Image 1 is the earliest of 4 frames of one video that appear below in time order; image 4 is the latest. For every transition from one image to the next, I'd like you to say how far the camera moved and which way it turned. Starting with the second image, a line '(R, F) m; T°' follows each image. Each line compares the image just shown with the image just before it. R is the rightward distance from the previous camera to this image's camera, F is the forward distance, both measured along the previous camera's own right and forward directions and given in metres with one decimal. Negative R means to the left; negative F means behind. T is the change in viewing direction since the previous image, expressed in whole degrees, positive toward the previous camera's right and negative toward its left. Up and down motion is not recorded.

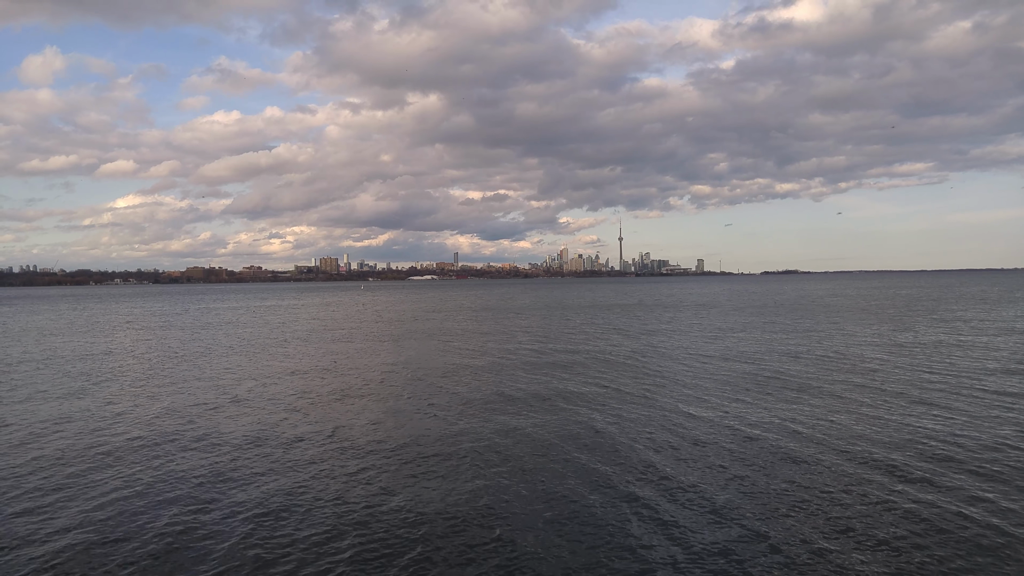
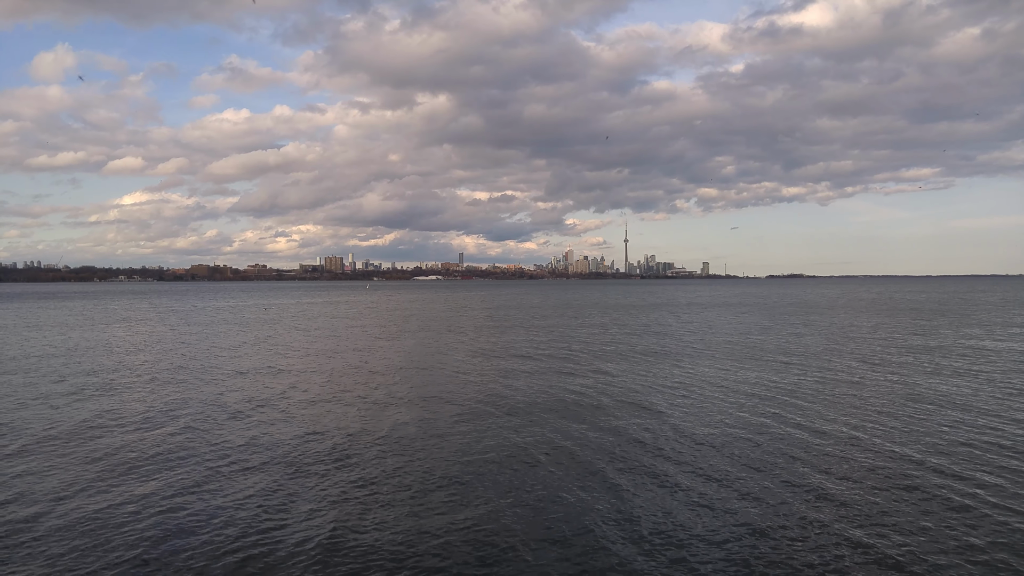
(-3.9, -1.3) m; 0°
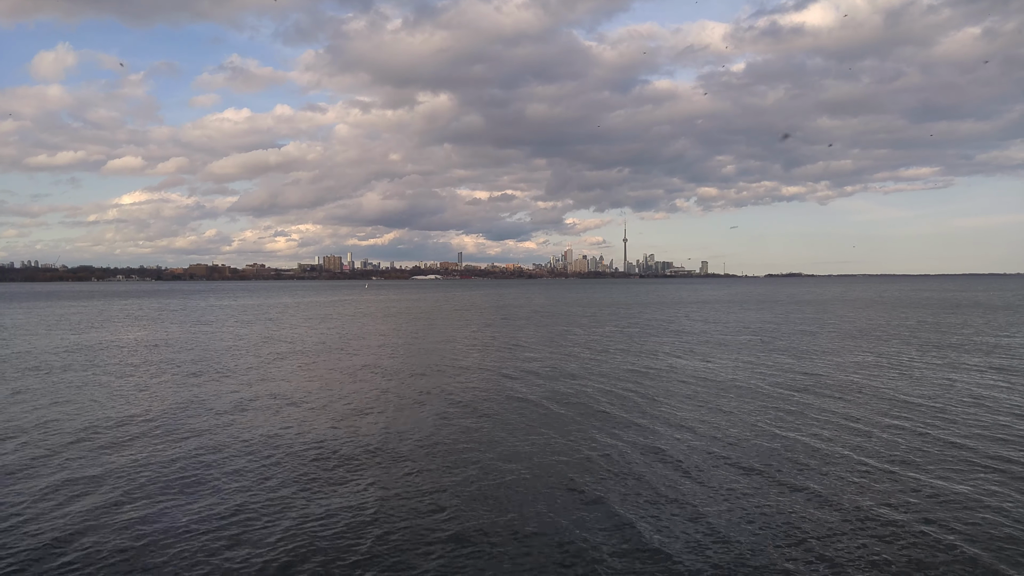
(-2.5, 0.0) m; 0°
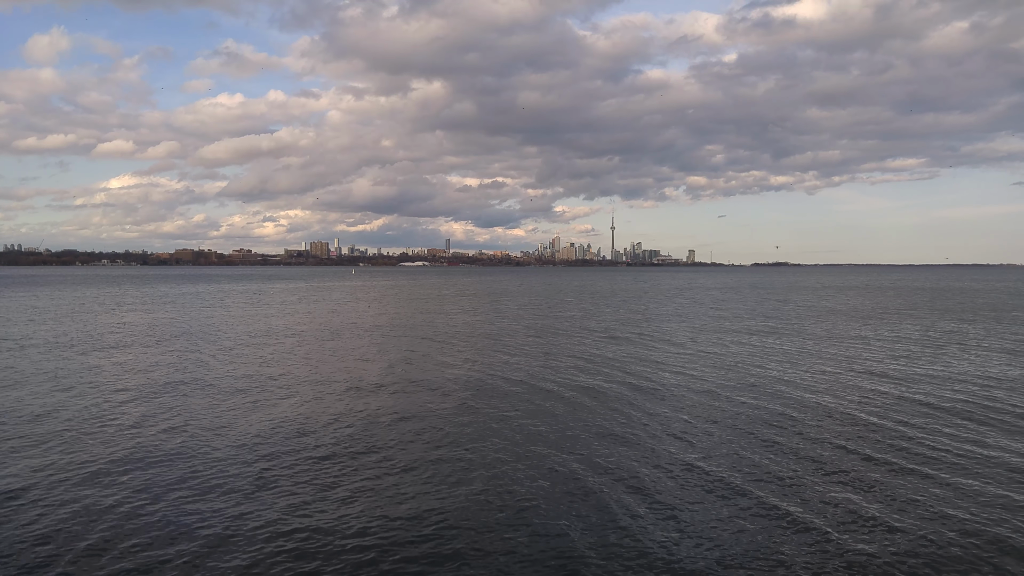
(-2.9, -6.6) m; +1°
